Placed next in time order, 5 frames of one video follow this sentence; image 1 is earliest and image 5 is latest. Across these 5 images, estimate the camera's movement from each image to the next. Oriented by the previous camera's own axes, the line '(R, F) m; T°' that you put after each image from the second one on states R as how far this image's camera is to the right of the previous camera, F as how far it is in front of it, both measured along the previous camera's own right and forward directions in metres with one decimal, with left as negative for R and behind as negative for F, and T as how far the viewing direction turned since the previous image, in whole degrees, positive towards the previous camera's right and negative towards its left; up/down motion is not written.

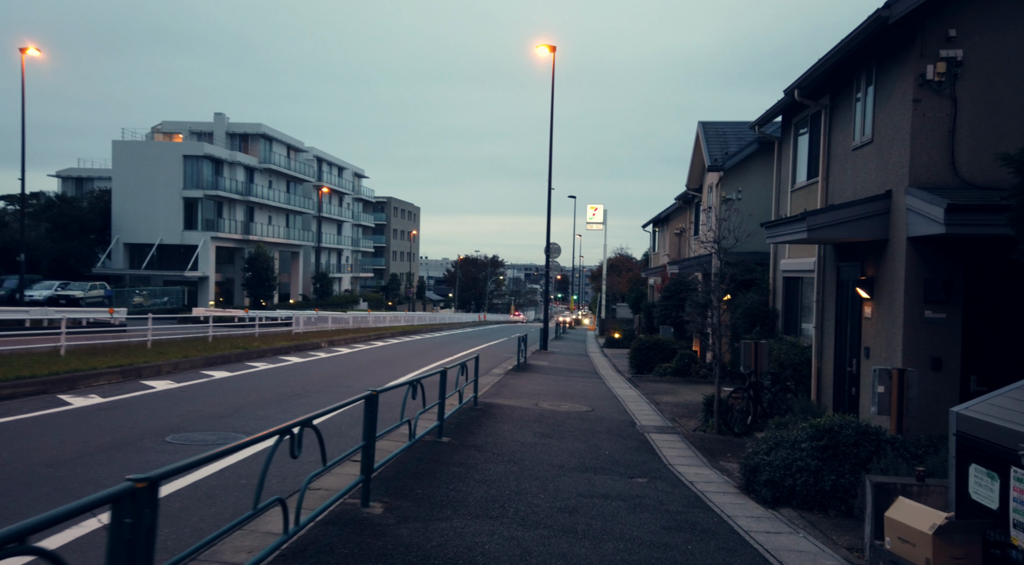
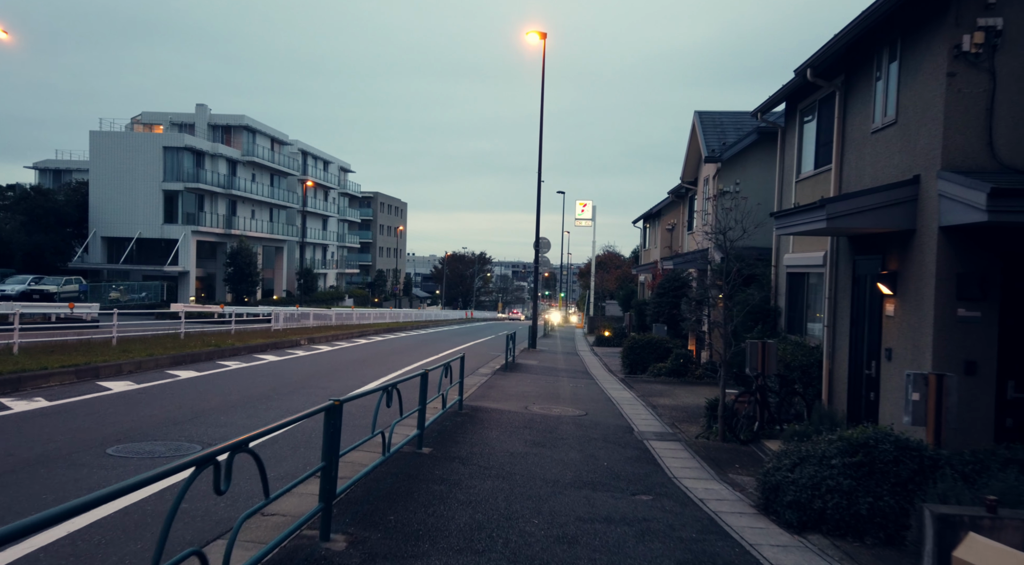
(0.0, +0.9) m; +1°
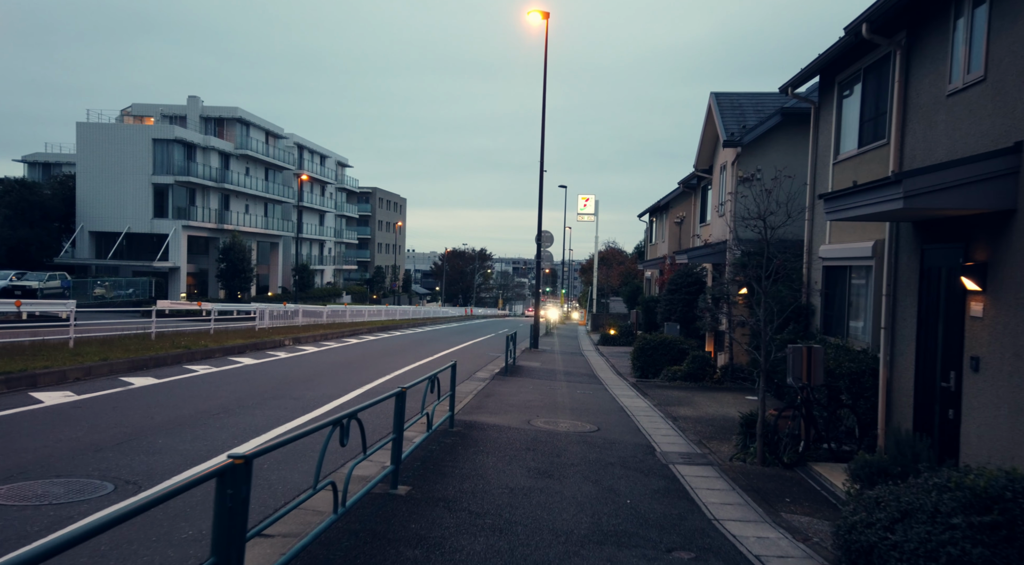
(0.0, +1.6) m; 0°
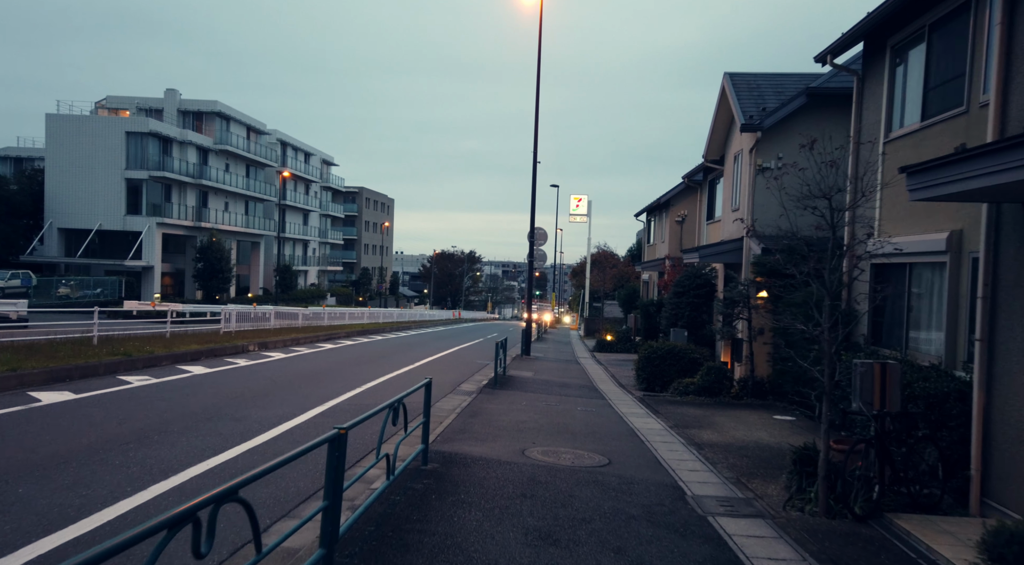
(0.0, +2.0) m; +1°
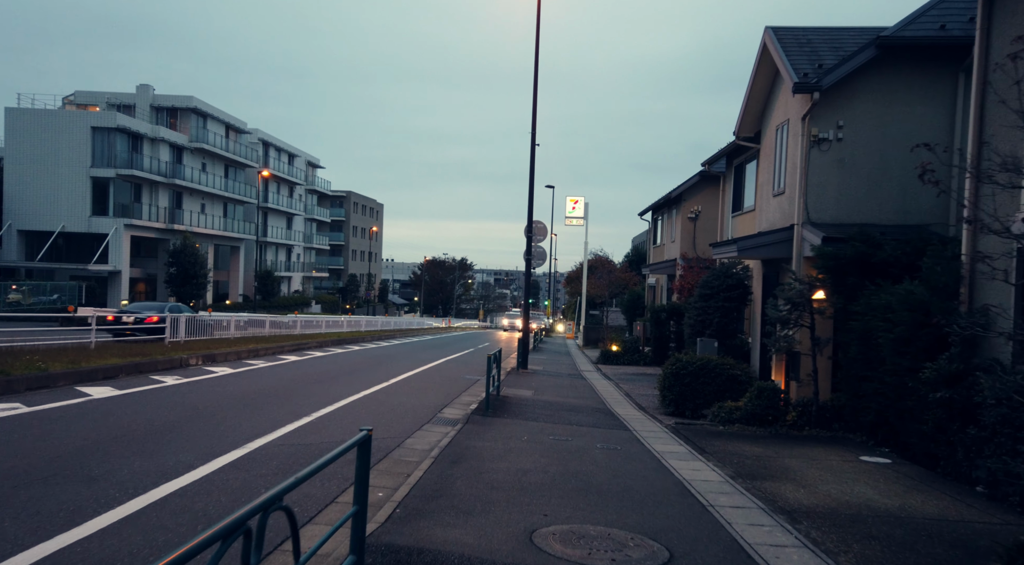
(-0.1, +3.1) m; +1°
